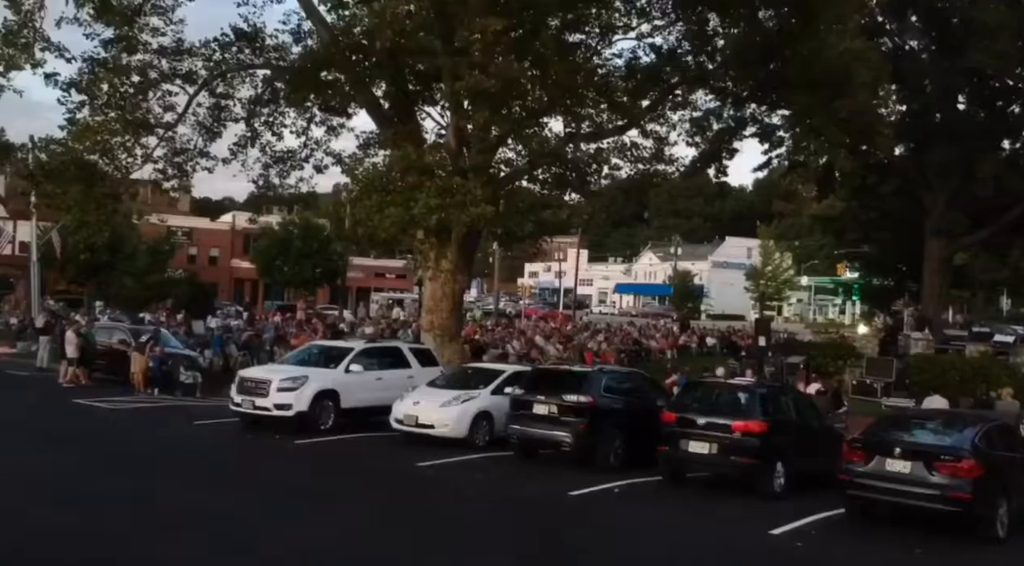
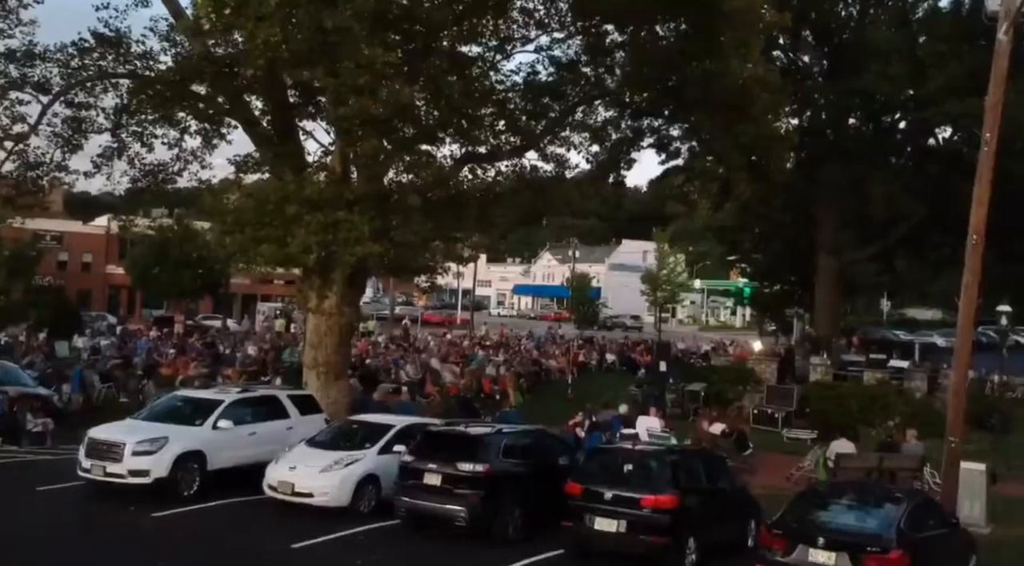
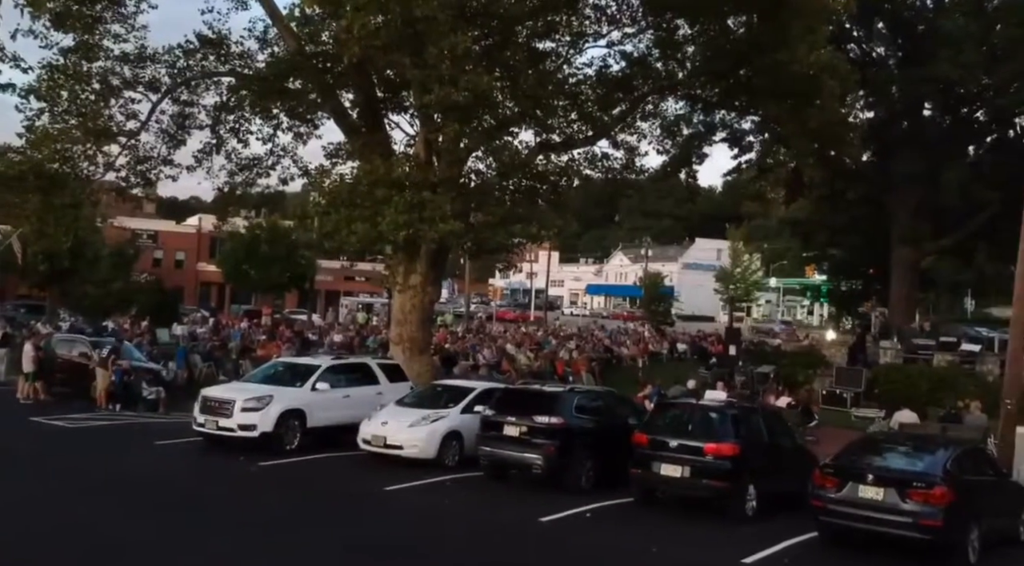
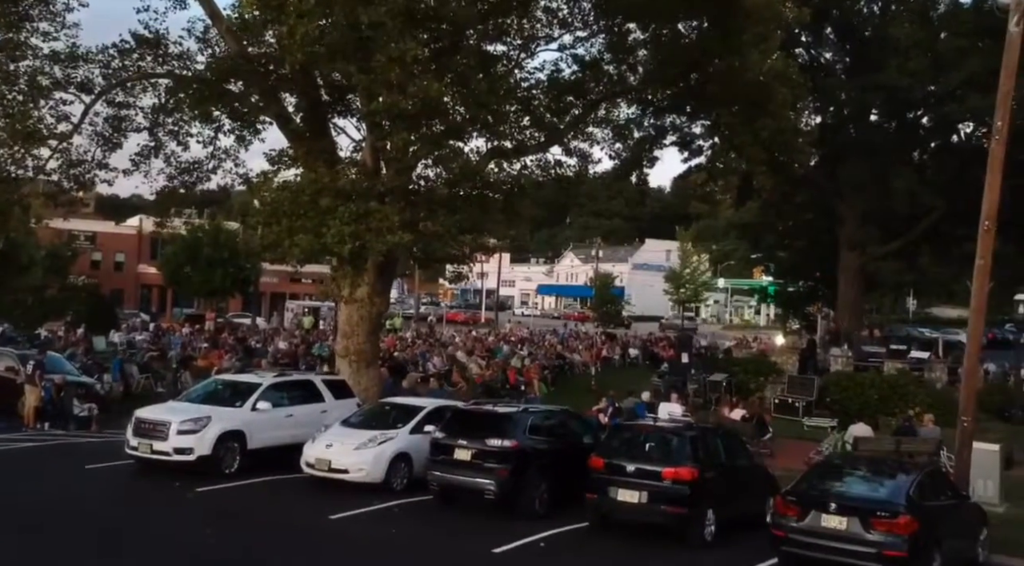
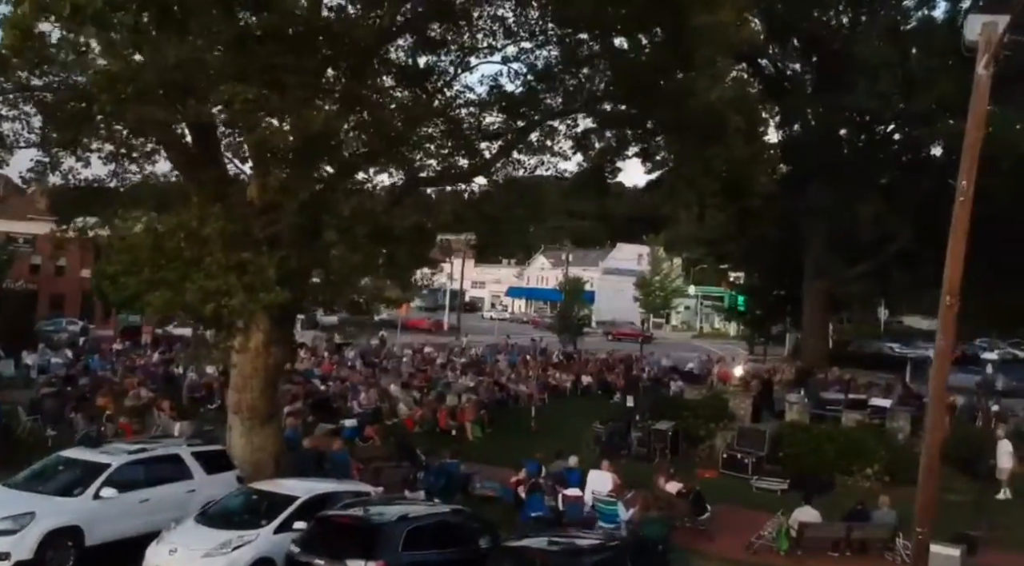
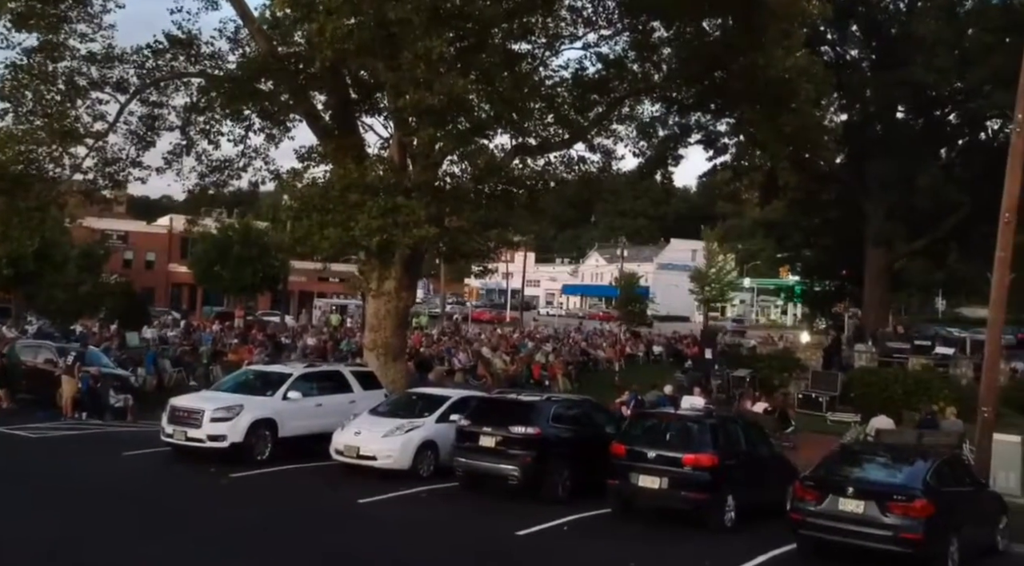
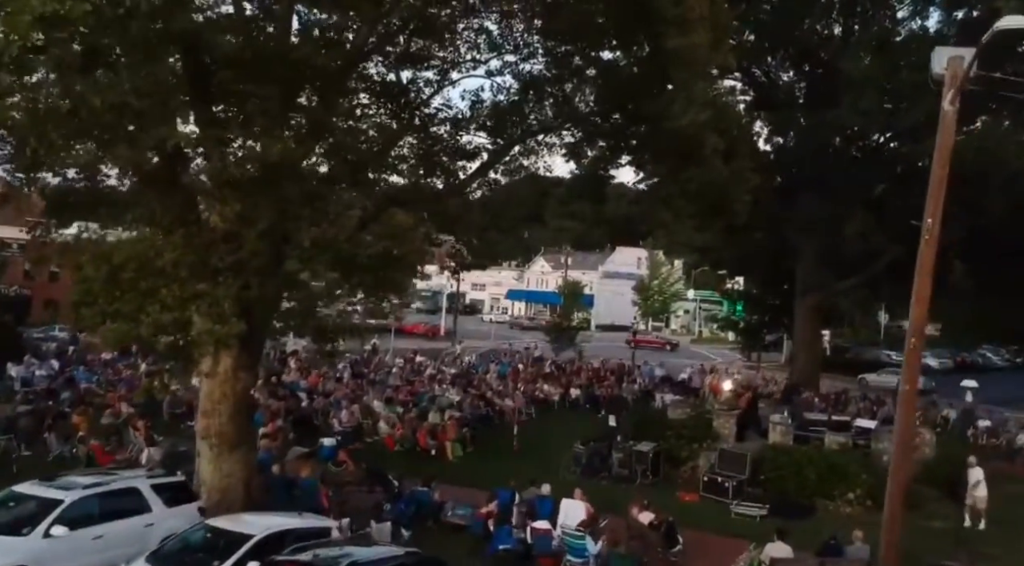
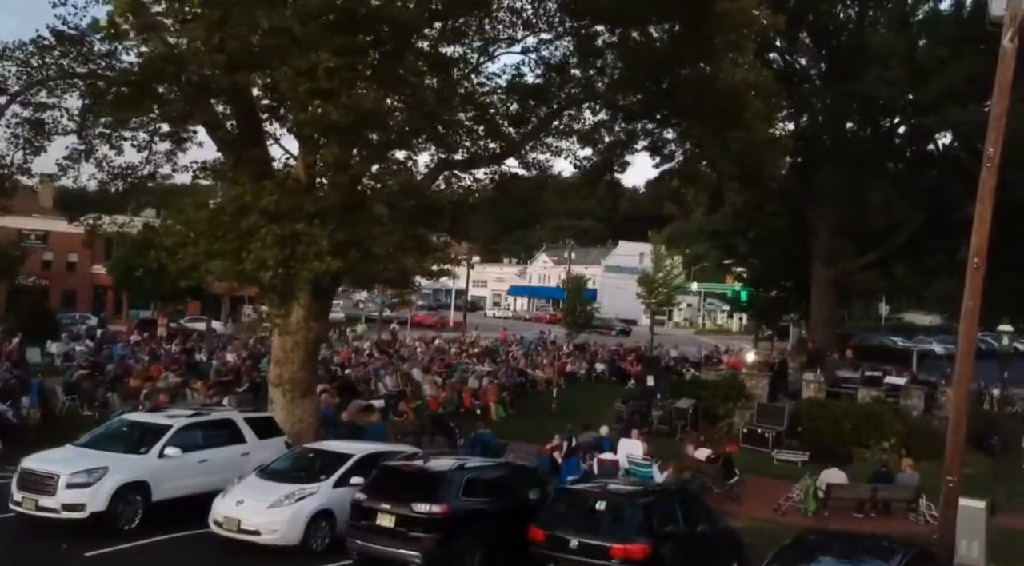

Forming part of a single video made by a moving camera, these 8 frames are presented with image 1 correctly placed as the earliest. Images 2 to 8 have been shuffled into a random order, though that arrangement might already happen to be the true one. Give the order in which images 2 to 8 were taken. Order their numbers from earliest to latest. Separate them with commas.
3, 6, 4, 2, 8, 5, 7
